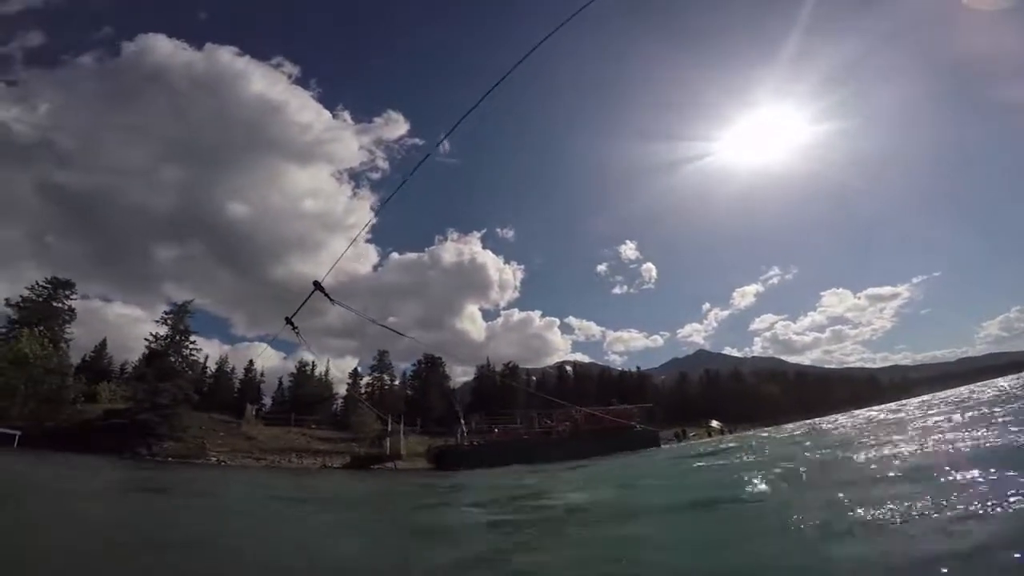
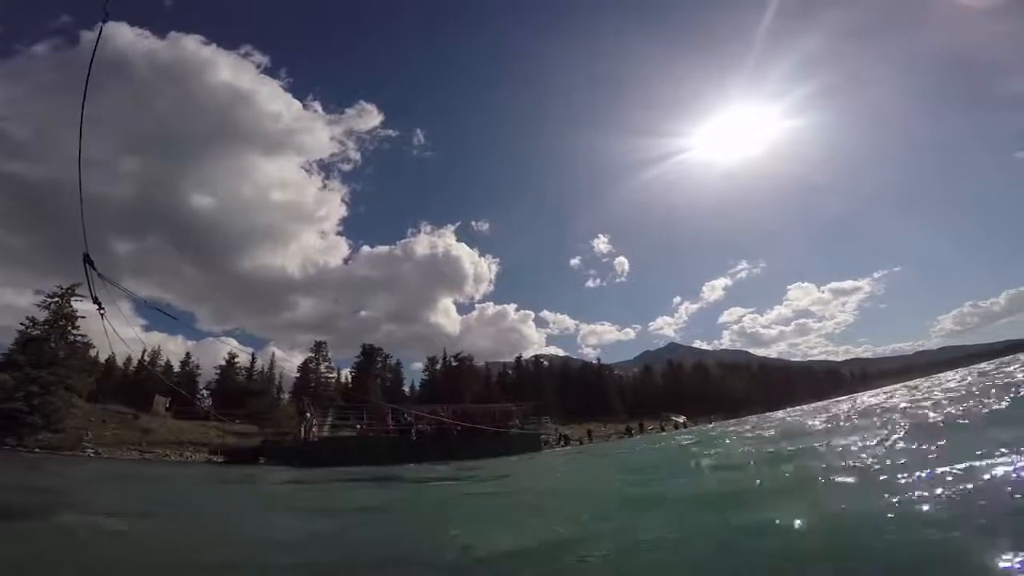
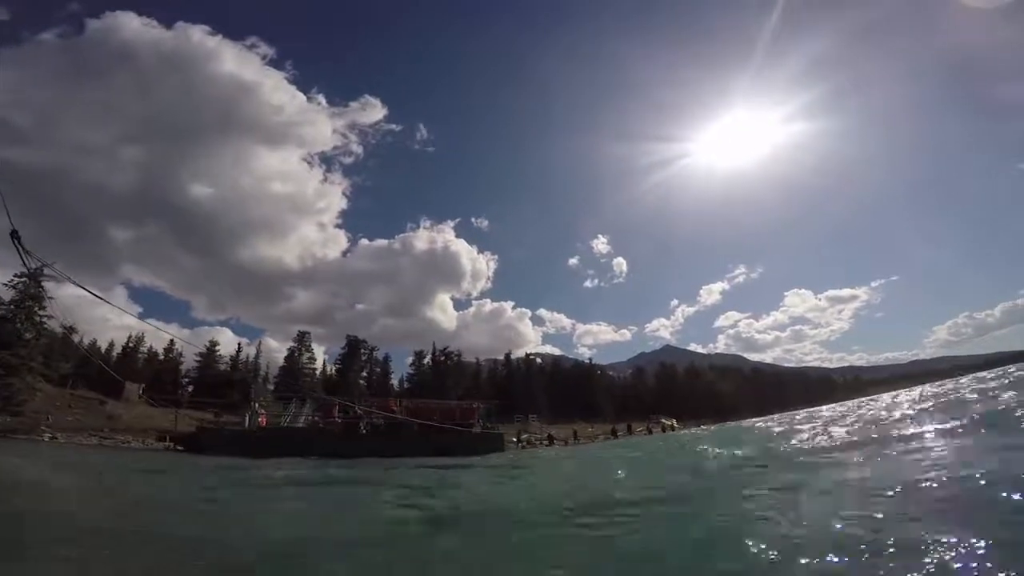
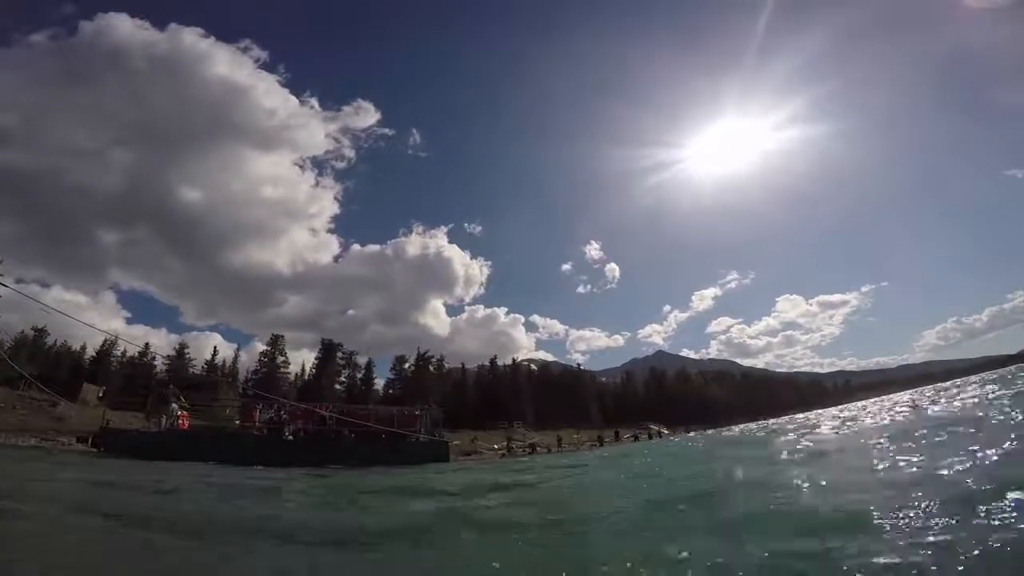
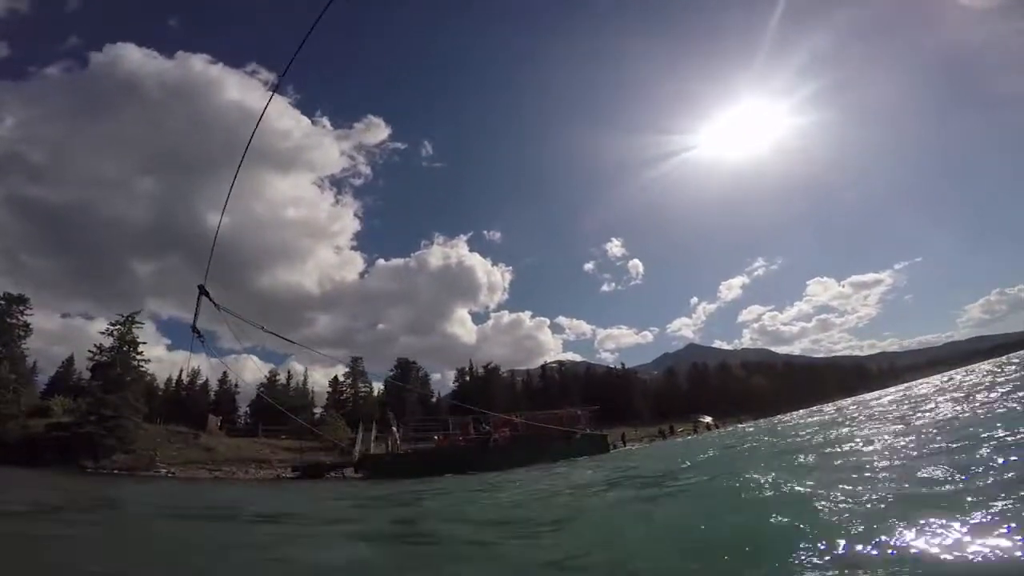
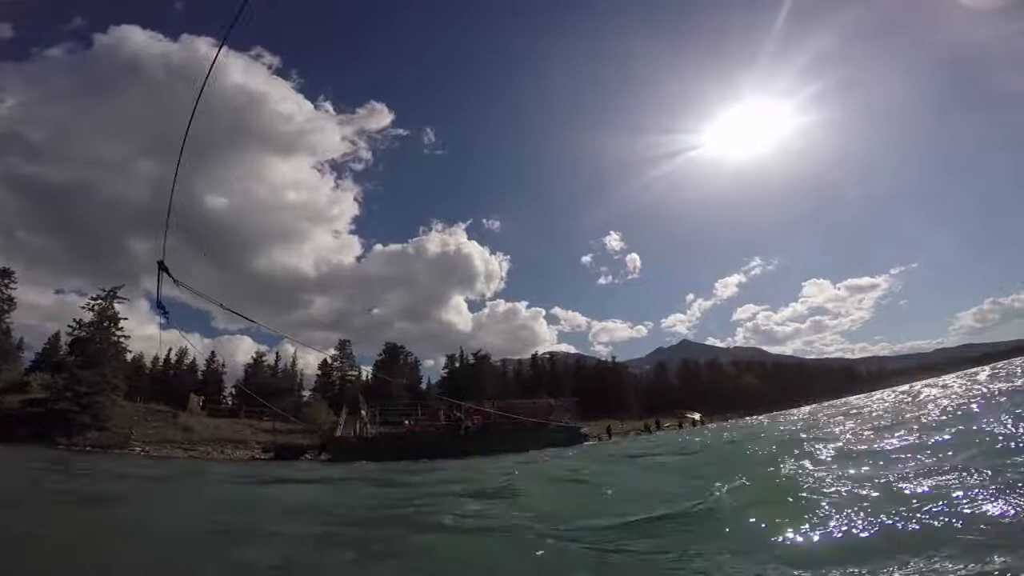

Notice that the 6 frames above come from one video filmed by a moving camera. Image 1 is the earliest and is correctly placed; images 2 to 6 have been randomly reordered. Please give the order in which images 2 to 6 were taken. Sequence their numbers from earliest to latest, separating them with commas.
5, 6, 2, 3, 4
